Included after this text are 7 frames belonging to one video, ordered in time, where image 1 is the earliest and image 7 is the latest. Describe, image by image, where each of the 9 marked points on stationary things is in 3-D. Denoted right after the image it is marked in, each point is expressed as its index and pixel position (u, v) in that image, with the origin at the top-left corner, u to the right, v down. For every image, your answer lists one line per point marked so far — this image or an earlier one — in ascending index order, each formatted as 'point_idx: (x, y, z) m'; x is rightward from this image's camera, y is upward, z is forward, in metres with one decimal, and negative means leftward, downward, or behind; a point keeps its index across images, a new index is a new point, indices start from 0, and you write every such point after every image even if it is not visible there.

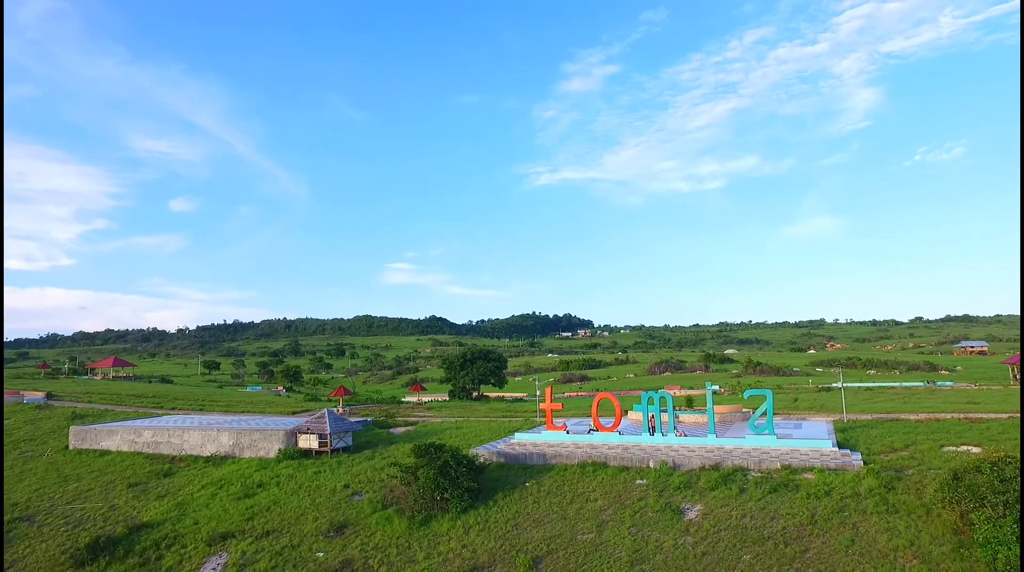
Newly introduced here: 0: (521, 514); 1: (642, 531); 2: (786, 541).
0: (+0.3, -6.0, +16.2) m
1: (+3.1, -5.7, +14.3) m
2: (+5.9, -5.4, +12.9) m
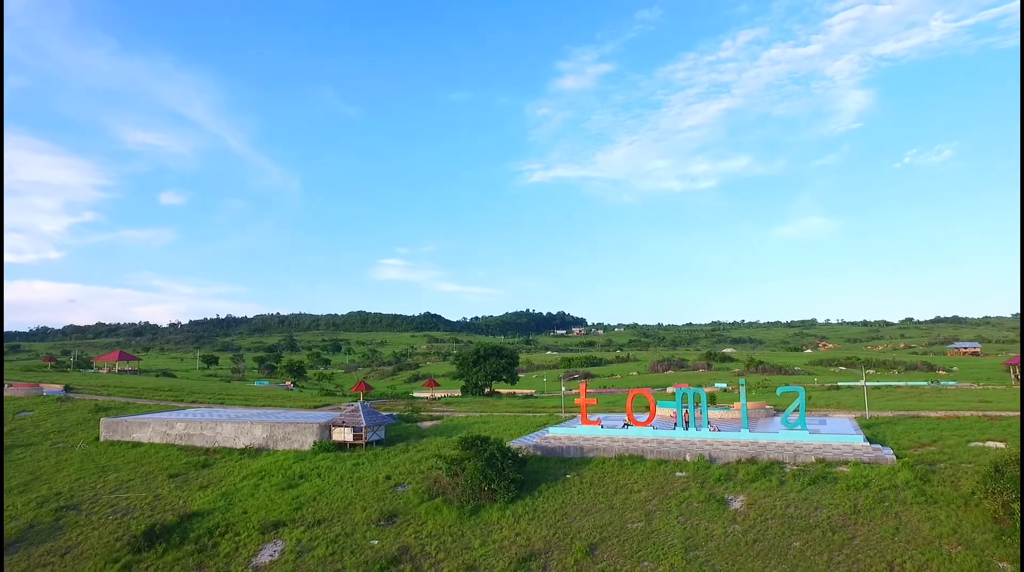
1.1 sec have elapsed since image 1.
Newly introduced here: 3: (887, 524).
0: (+1.6, -6.0, +16.8) m
1: (+4.4, -5.7, +15.0) m
2: (+7.2, -5.4, +13.6) m
3: (+8.3, -5.2, +13.4) m
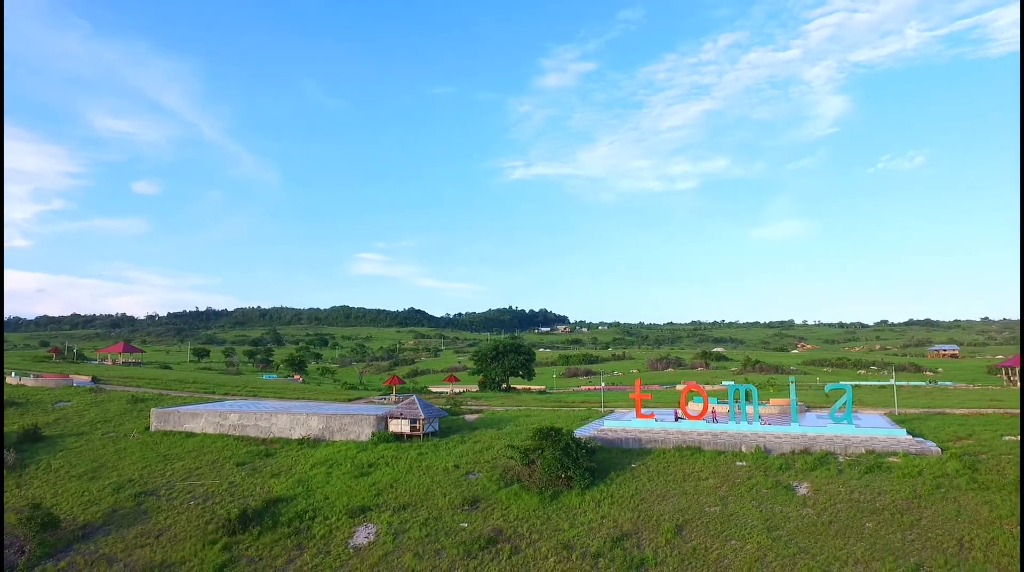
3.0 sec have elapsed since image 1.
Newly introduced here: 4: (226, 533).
0: (+3.9, -6.1, +18.2) m
1: (+6.8, -5.9, +16.4) m
2: (+9.7, -5.6, +15.2) m
3: (+10.7, -5.4, +15.0) m
4: (-8.6, -7.5, +18.4) m
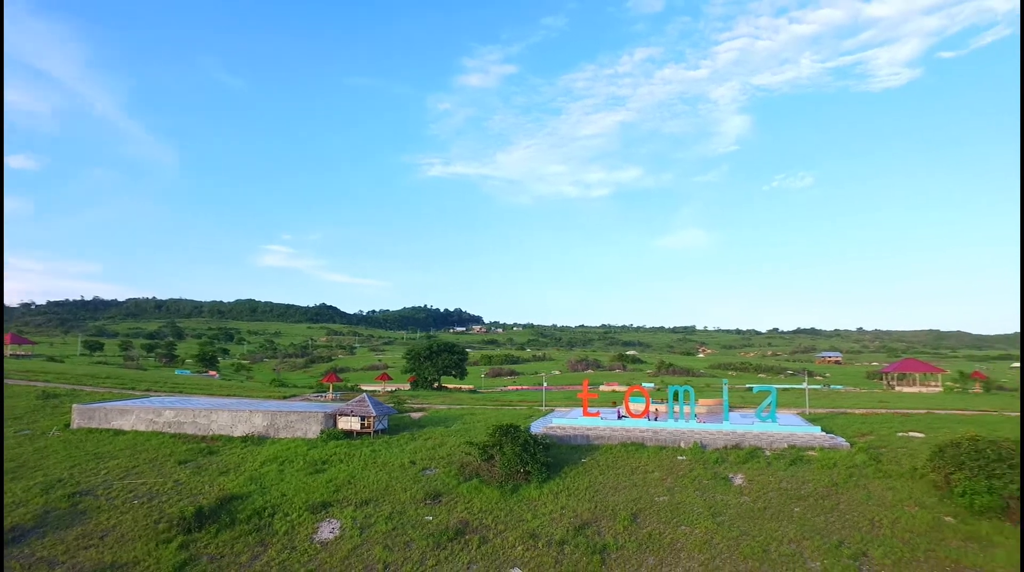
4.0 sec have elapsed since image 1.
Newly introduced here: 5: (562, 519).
0: (+2.7, -6.3, +19.6) m
1: (+5.8, -6.2, +18.2) m
2: (+8.8, -6.0, +17.4) m
3: (+9.9, -5.9, +17.4) m
4: (-9.8, -7.3, +18.0) m
5: (+1.4, -6.6, +17.4) m
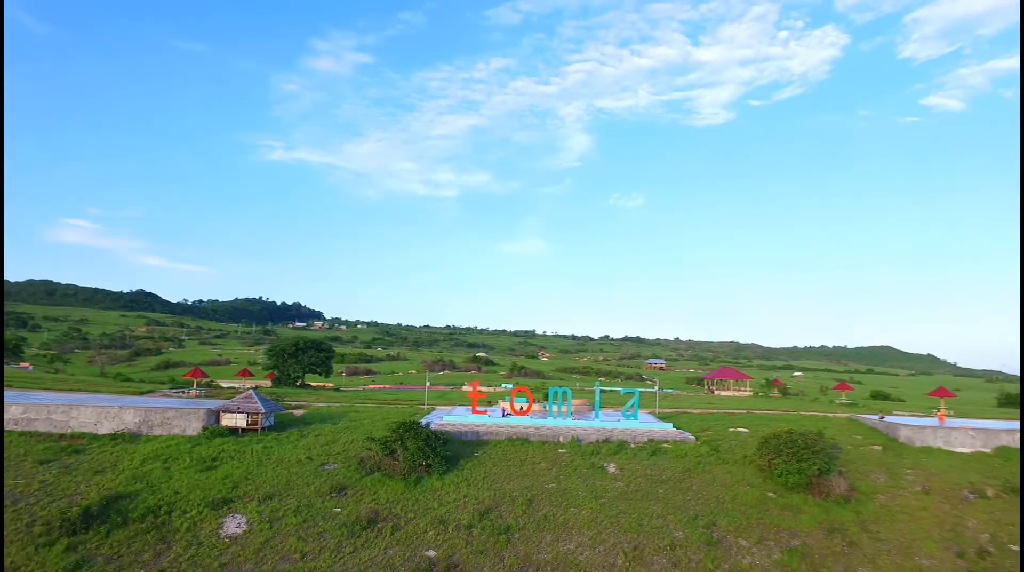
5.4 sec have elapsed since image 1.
0: (-0.8, -6.6, +21.7) m
1: (+2.6, -6.7, +21.1) m
2: (+5.7, -6.7, +21.1) m
3: (+6.8, -6.7, +21.3) m
4: (-12.5, -6.9, +17.0) m
5: (-1.4, -6.9, +19.2) m
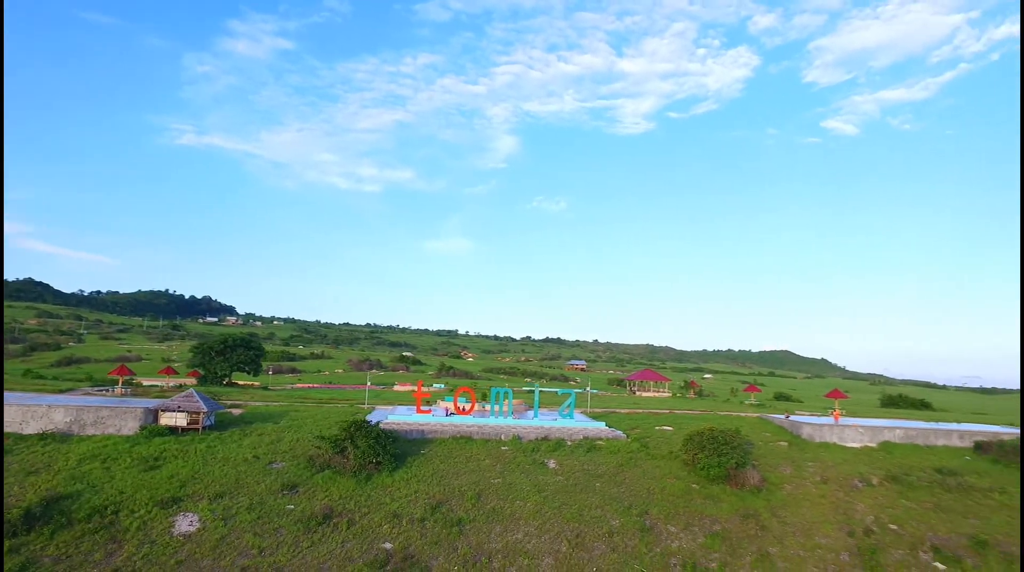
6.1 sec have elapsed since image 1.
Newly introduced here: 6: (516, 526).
0: (-2.7, -6.8, +22.7) m
1: (+0.7, -7.0, +22.6) m
2: (+3.8, -7.1, +22.9) m
3: (+4.8, -7.0, +23.3) m
4: (-13.8, -6.8, +16.6) m
5: (-3.1, -7.1, +20.1) m
6: (+0.1, -7.5, +19.2) m
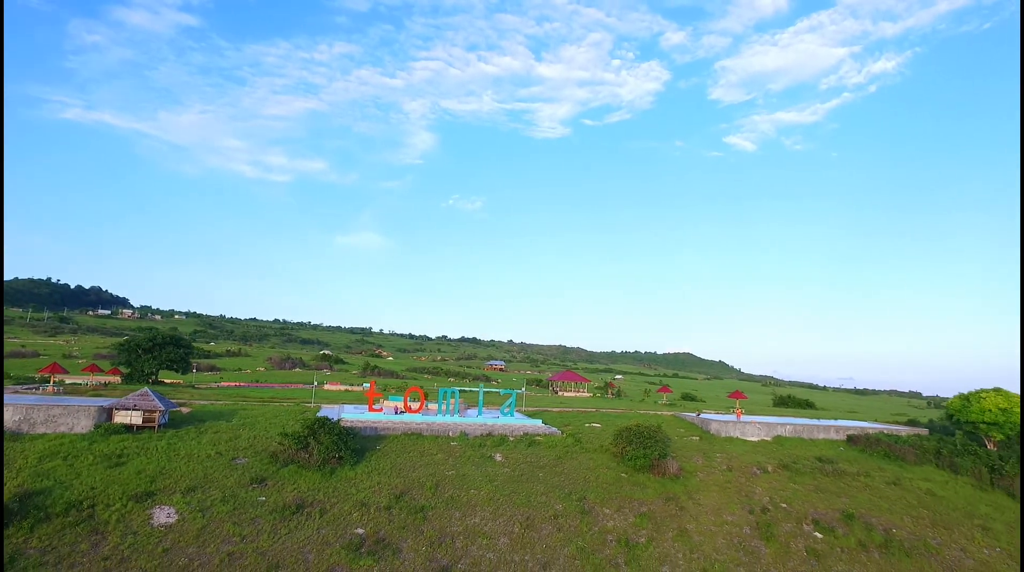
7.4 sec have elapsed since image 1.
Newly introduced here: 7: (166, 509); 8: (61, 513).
0: (-4.7, -7.2, +24.6) m
1: (-1.3, -7.5, +25.0) m
2: (+1.7, -7.6, +25.8) m
3: (+2.7, -7.6, +26.3) m
4: (-14.8, -6.8, +17.1) m
5: (-4.7, -7.4, +22.1) m
6: (-1.4, -8.0, +21.6) m
7: (-11.1, -7.1, +19.5) m
8: (-13.6, -6.8, +18.4) m
